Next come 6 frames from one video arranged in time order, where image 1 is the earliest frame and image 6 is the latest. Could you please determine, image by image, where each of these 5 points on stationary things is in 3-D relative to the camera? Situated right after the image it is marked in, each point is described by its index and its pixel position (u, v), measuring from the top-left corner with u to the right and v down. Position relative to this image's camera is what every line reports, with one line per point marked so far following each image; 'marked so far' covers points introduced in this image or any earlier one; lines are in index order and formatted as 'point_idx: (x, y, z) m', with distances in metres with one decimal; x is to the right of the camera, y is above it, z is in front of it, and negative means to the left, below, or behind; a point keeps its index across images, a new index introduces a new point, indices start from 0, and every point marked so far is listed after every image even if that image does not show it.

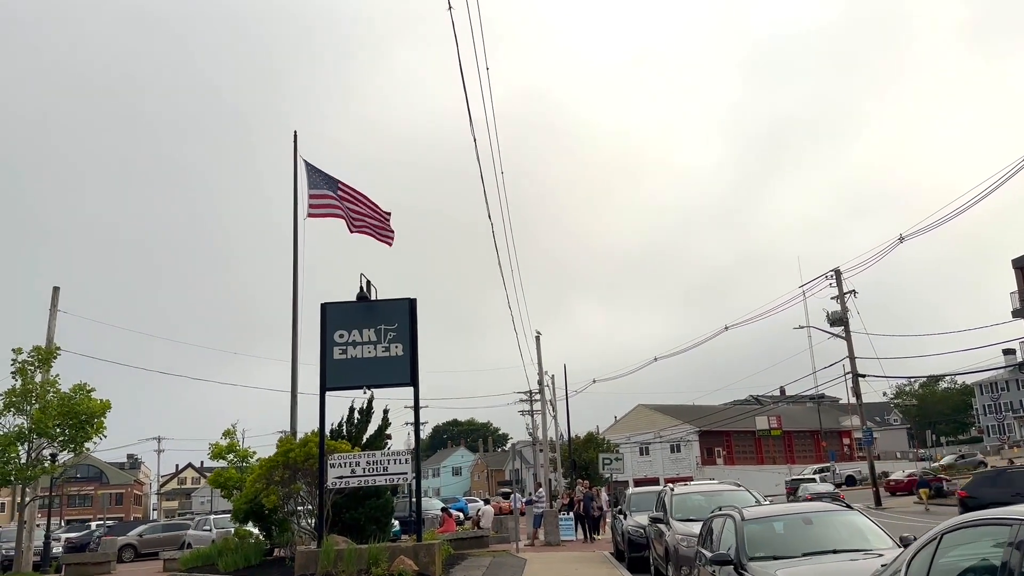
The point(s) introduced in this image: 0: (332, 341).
0: (-3.3, -1.0, +14.9) m
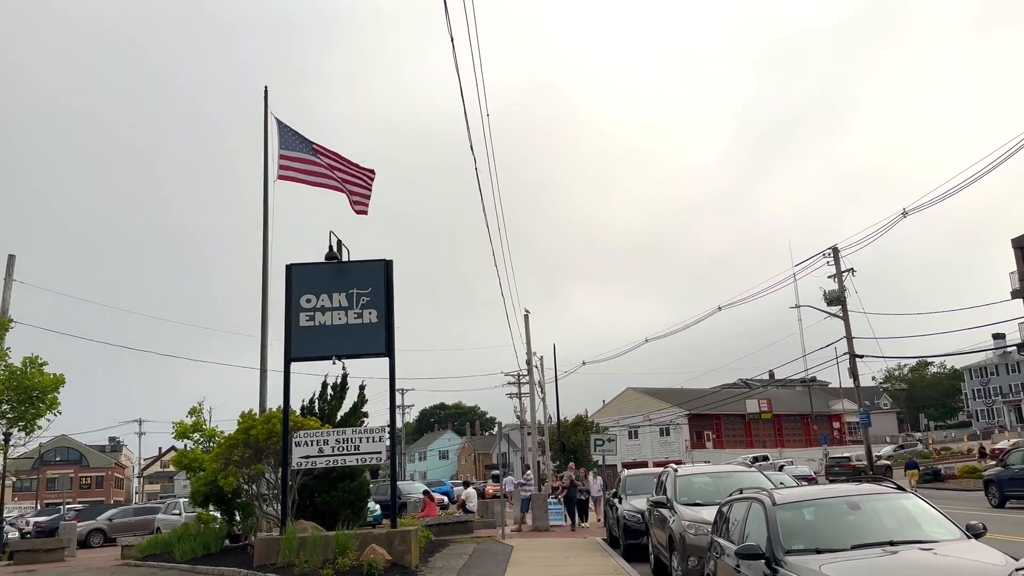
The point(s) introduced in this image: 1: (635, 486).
0: (-3.5, -0.3, +13.4) m
1: (+2.4, -3.9, +16.1) m
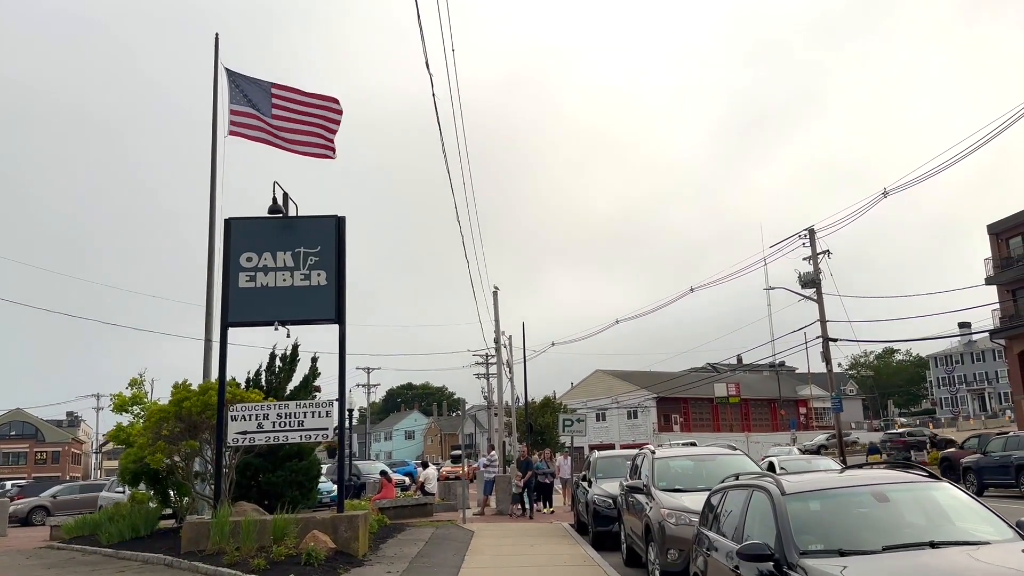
0: (-4.0, +0.3, +12.0) m
1: (+1.7, -3.3, +15.0) m
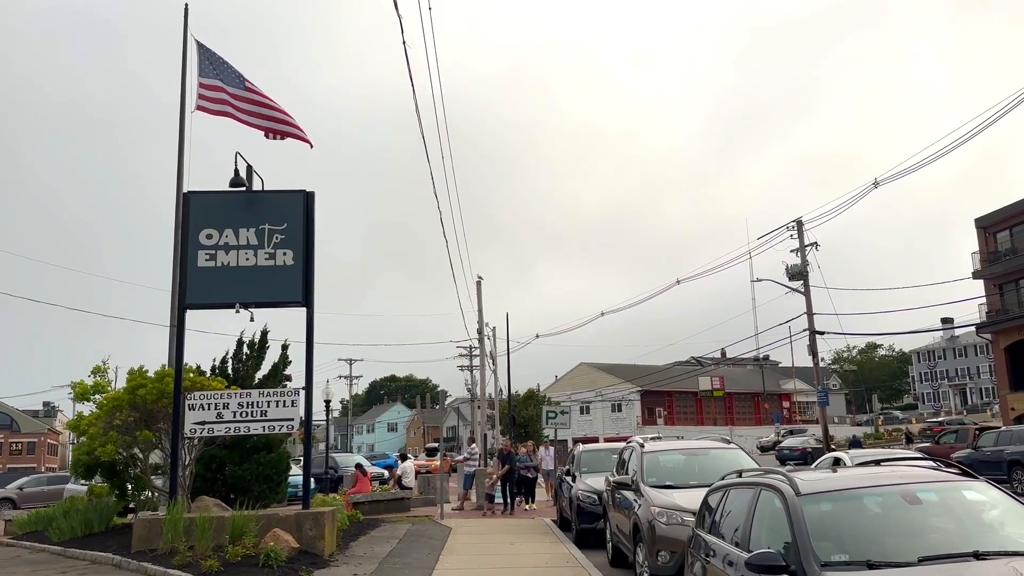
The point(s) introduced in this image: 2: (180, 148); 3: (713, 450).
0: (-4.3, +0.6, +11.2) m
1: (+1.4, -3.0, +14.3) m
2: (-7.0, +2.9, +17.3) m
3: (+2.4, -2.0, +10.0) m
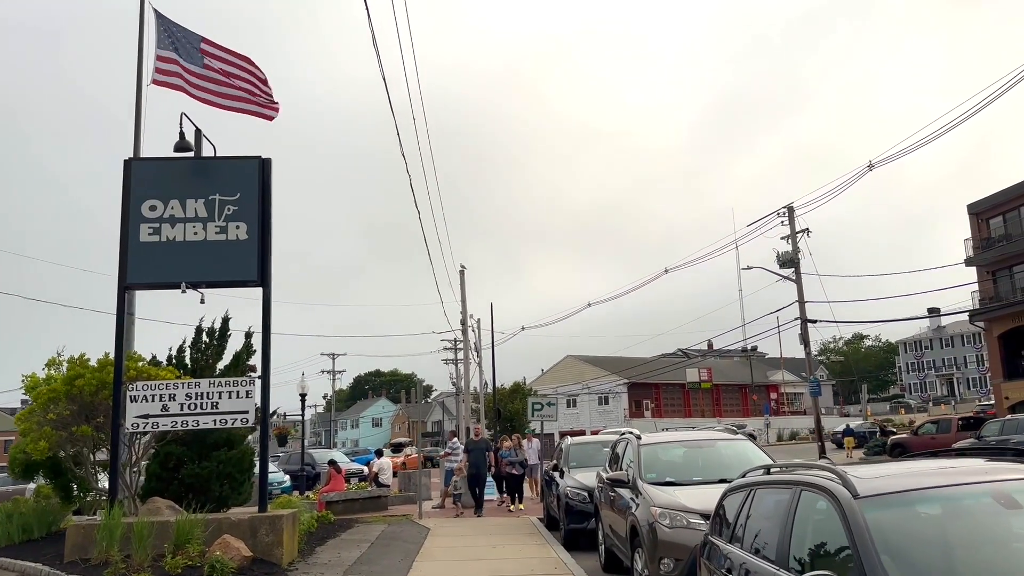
0: (-4.5, +0.9, +10.0) m
1: (+1.1, -2.7, +13.2) m
2: (-7.4, +3.2, +16.1) m
3: (+2.2, -1.7, +8.9) m
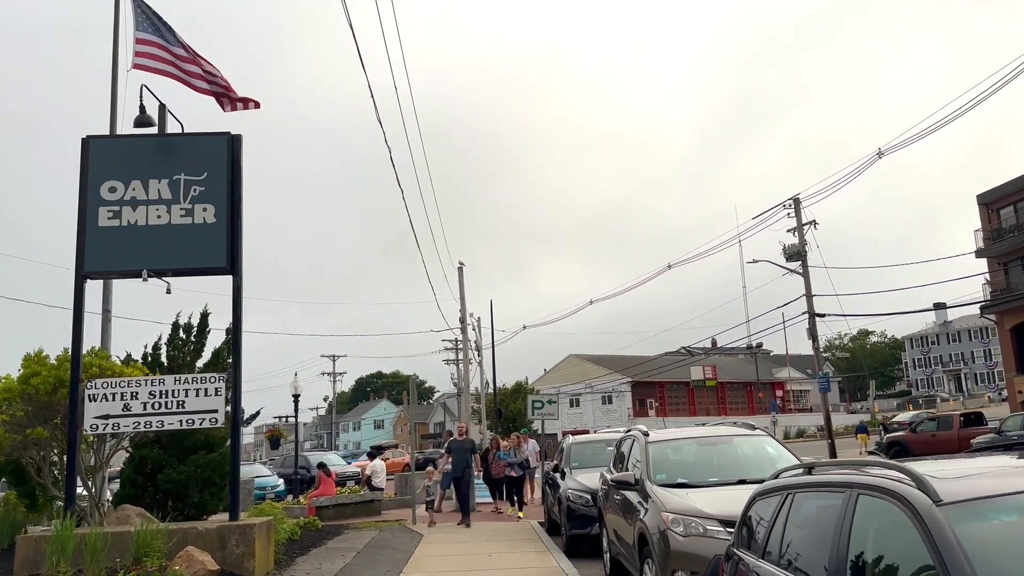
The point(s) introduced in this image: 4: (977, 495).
0: (-4.6, +1.0, +9.2) m
1: (+1.1, -2.5, +12.4) m
2: (-7.5, +3.3, +15.2) m
3: (+2.2, -1.5, +8.1) m
4: (+1.7, -0.8, +3.1) m
